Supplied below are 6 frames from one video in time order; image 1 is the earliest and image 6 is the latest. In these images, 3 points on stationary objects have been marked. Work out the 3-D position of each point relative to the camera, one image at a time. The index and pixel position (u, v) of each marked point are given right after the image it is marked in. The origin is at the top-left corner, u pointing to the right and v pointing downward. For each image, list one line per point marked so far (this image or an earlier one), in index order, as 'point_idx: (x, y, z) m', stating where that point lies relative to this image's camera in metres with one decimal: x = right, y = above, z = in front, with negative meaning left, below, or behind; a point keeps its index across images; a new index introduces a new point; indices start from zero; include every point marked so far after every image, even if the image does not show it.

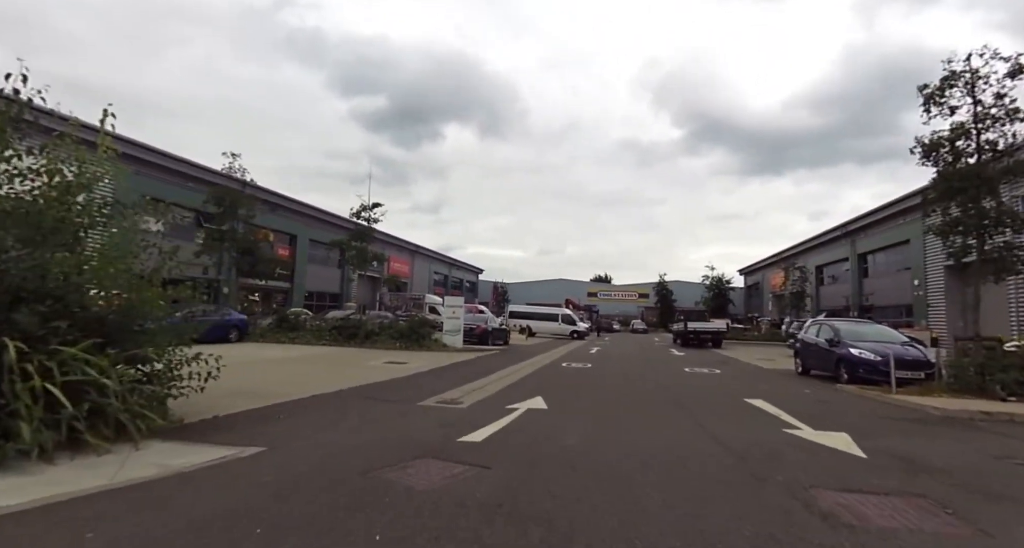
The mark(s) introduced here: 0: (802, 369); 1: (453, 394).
0: (+9.5, -3.1, +15.1) m
1: (-1.3, -2.7, +10.2) m
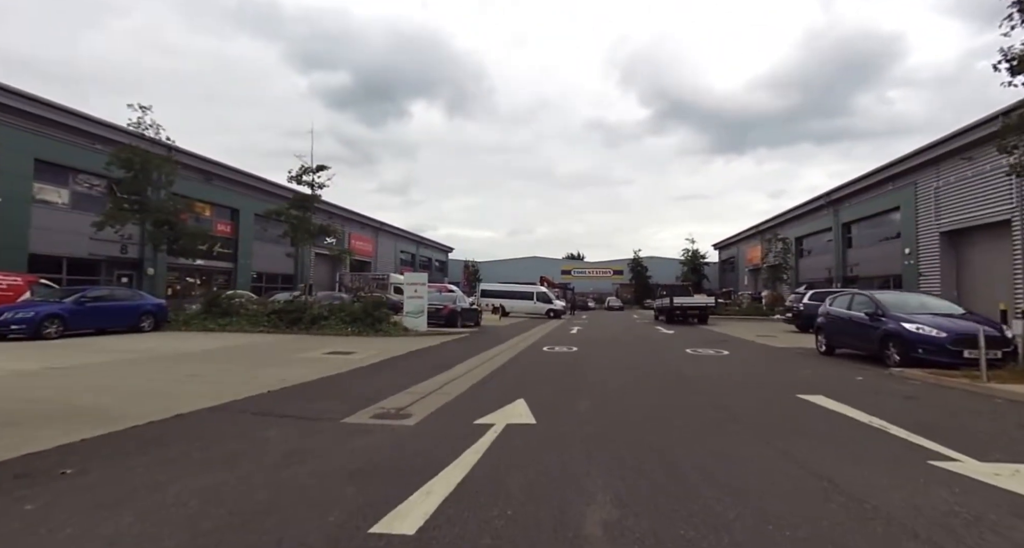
0: (+8.7, -2.1, +12.8) m
1: (-1.8, -2.0, +7.2) m
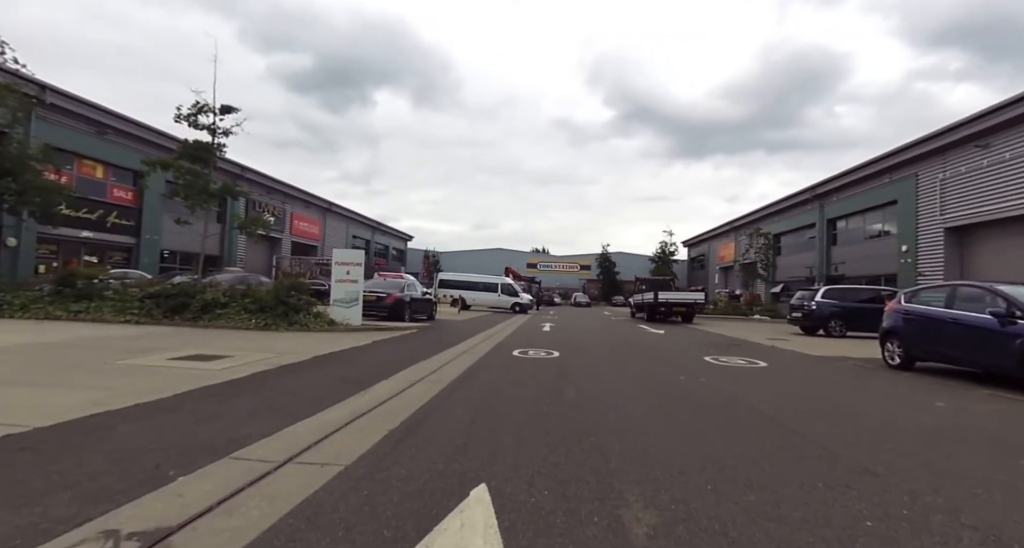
0: (+7.9, -1.7, +9.4) m
1: (-2.1, -1.4, +3.0) m
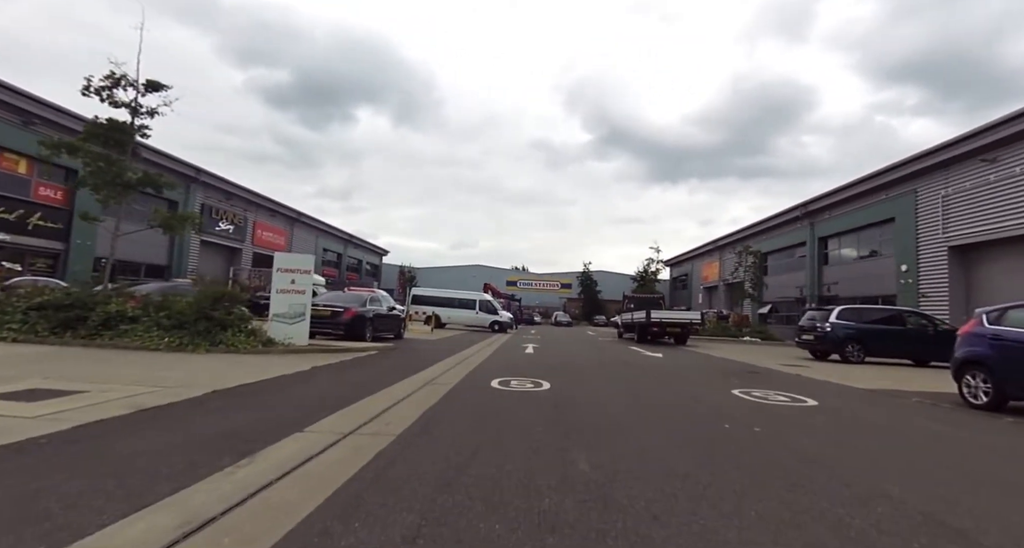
0: (+7.6, -2.0, +7.3) m
1: (-2.2, -1.3, +0.5) m
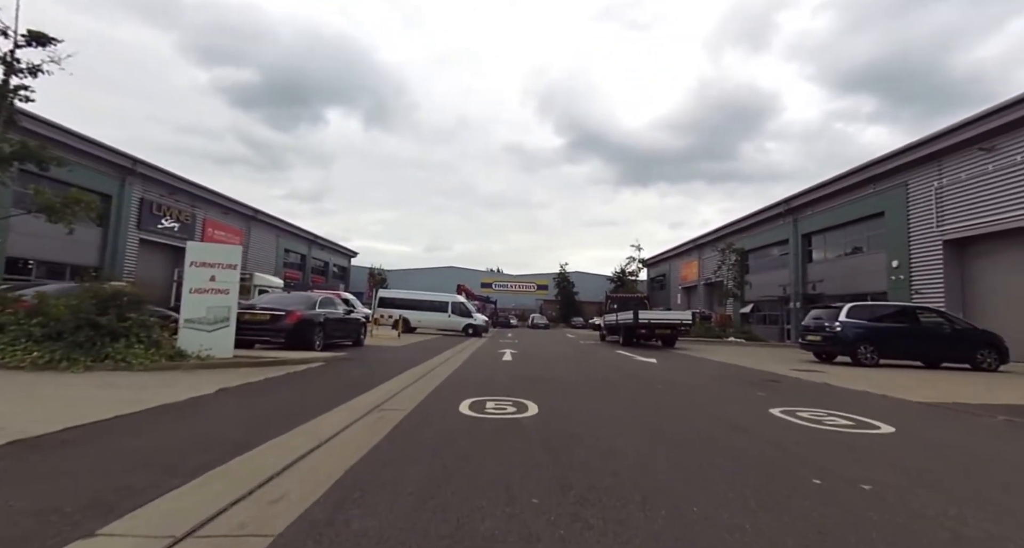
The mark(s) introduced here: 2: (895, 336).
0: (+7.3, -1.7, +5.6) m
1: (-2.1, -1.0, -1.8) m
2: (+11.9, -1.9, +14.4) m
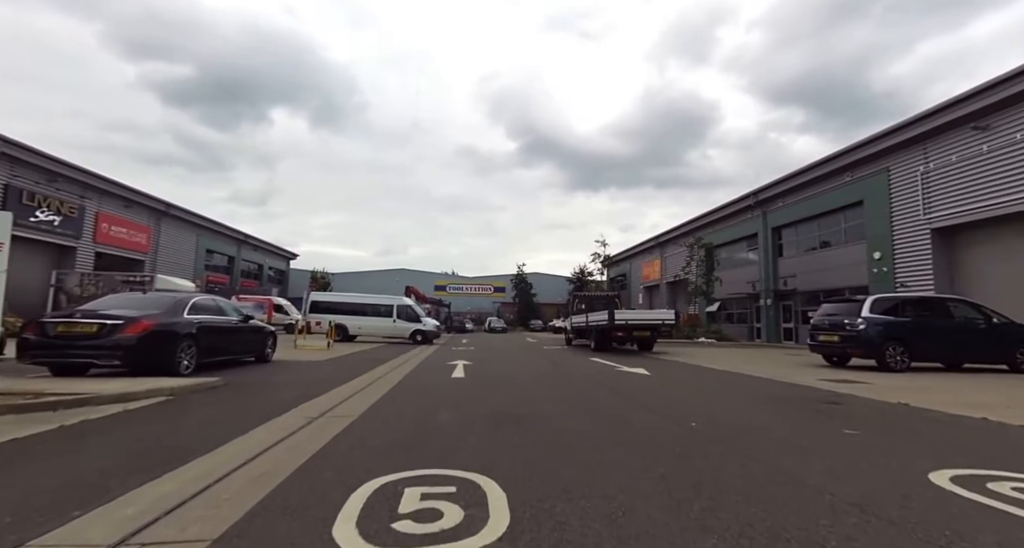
0: (+6.9, -1.3, +2.8) m
1: (-1.7, -0.7, -5.4) m
2: (+10.7, -1.5, +12.0) m
